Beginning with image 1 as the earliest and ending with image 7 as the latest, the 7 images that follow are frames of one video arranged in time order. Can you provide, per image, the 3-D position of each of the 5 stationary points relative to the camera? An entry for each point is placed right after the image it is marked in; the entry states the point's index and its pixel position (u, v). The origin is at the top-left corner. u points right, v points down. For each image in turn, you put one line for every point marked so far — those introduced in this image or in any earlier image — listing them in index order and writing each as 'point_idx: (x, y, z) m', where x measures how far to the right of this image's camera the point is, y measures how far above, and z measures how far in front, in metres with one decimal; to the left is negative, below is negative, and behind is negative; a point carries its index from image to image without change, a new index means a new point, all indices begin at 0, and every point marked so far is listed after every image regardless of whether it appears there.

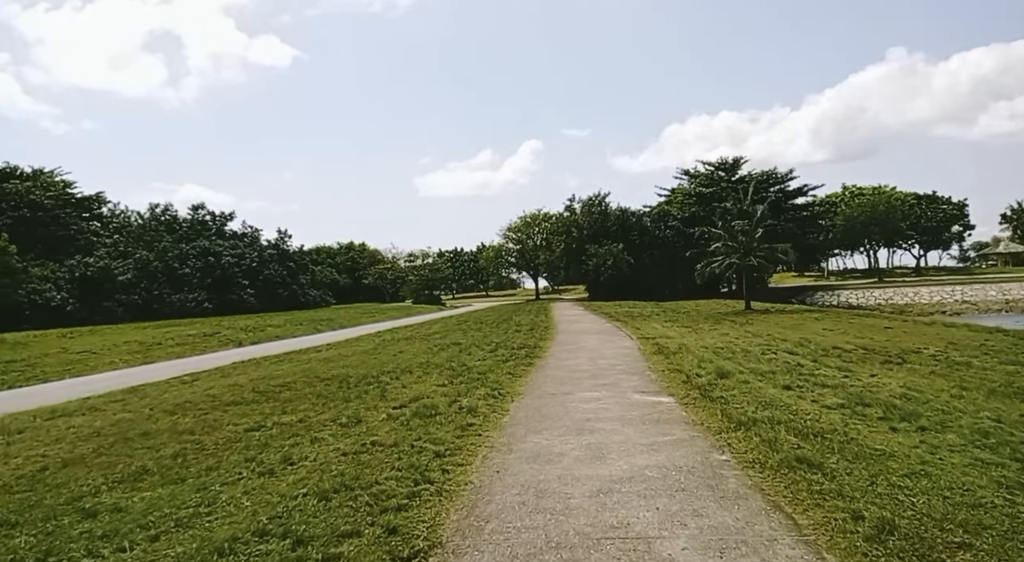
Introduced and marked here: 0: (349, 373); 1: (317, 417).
0: (-3.3, -1.9, +12.6) m
1: (-2.5, -1.7, +8.0) m
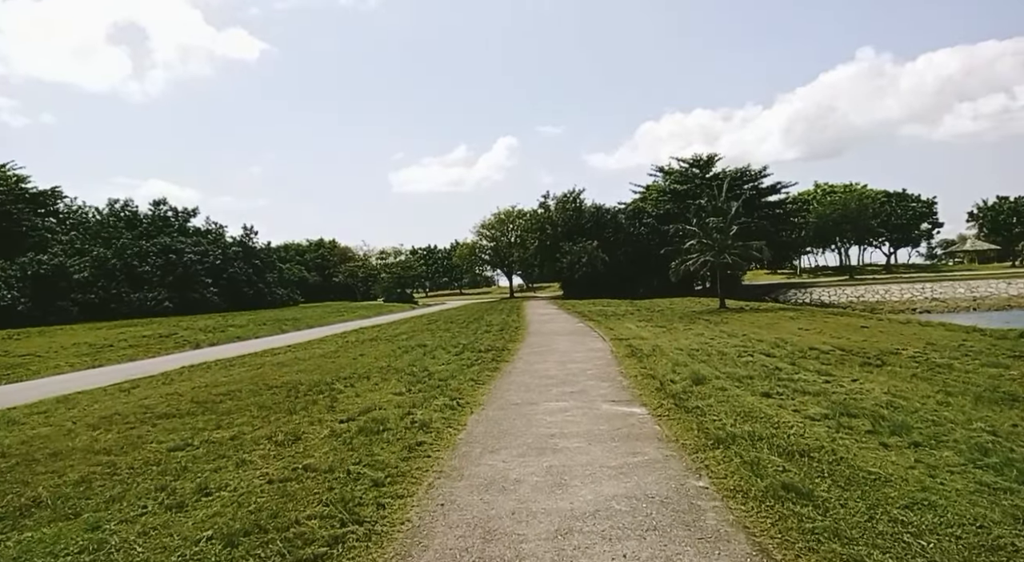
0: (-3.9, -1.9, +11.8) m
1: (-3.0, -1.7, +7.2) m
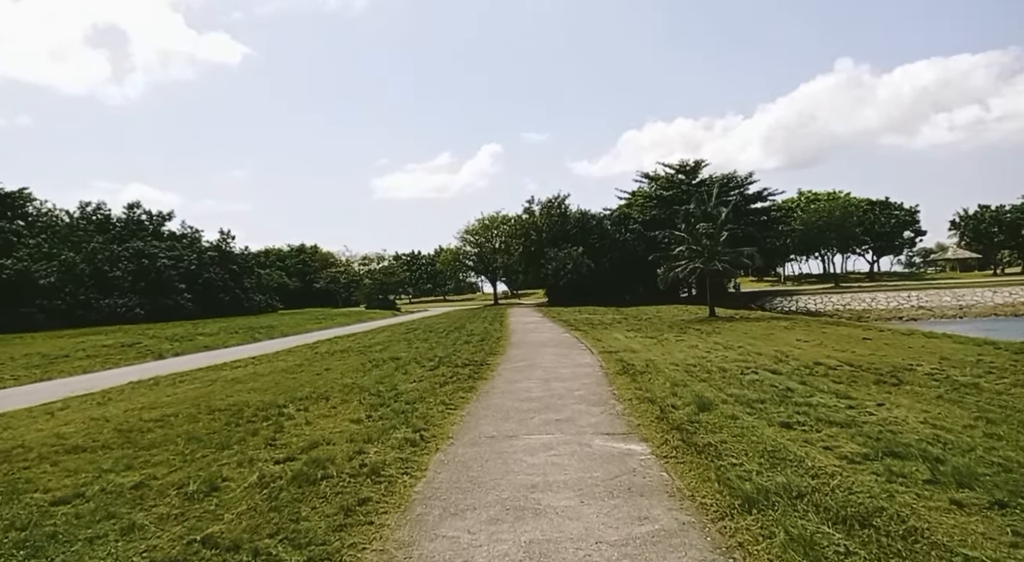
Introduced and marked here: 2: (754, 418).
0: (-4.3, -2.0, +10.4) m
1: (-3.2, -1.8, +5.8) m
2: (+2.7, -1.6, +7.2) m
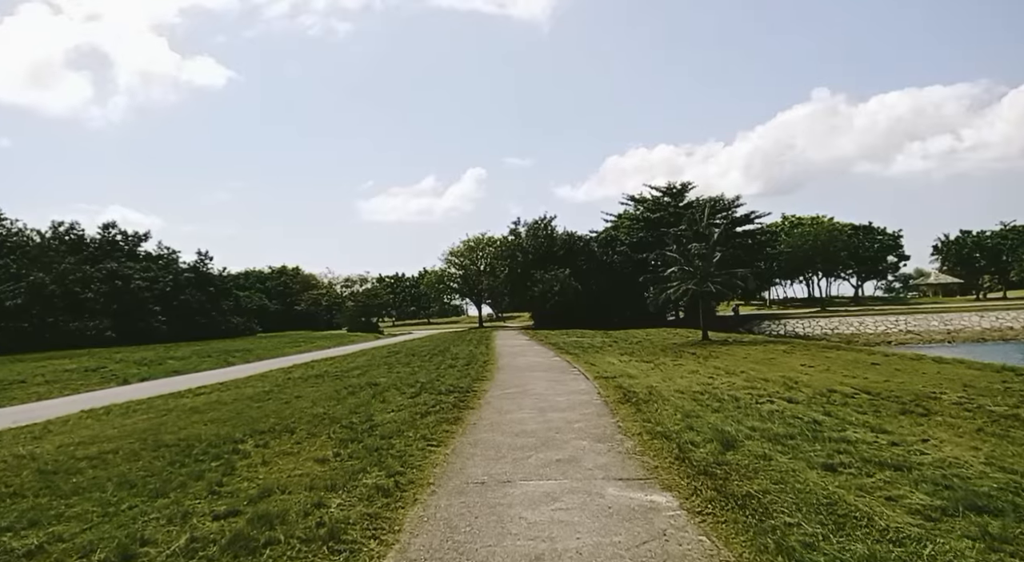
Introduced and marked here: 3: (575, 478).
0: (-4.4, -2.2, +9.1) m
1: (-3.2, -1.9, +4.6) m
2: (+2.7, -1.7, +6.1) m
3: (+0.6, -1.8, +5.7) m
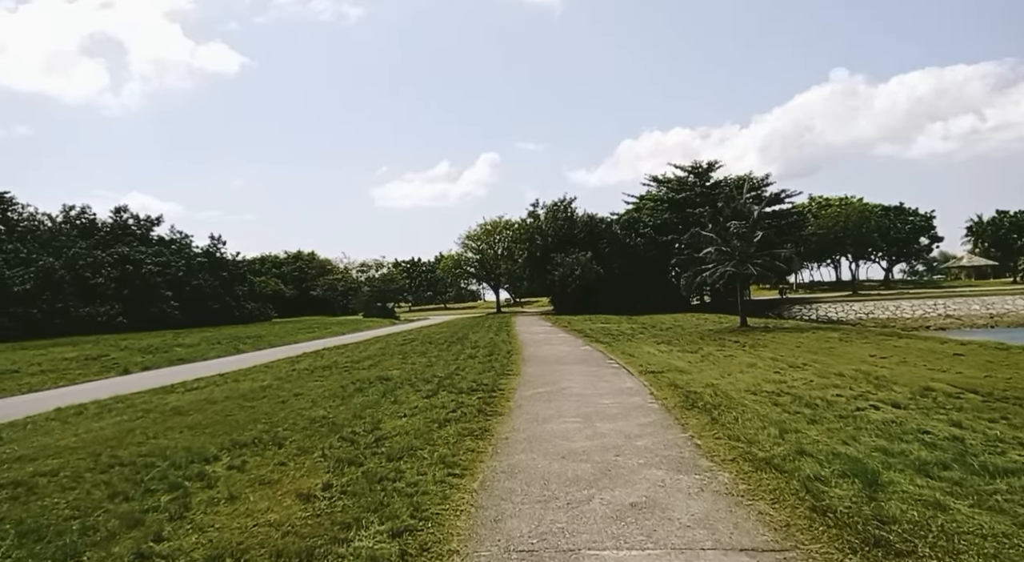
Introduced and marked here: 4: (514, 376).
0: (-4.0, -2.0, +7.4) m
1: (-2.9, -1.8, +2.8) m
2: (+3.1, -1.5, +4.2) m
3: (+0.9, -1.6, +3.8) m
4: (0.0, -1.8, +12.2) m
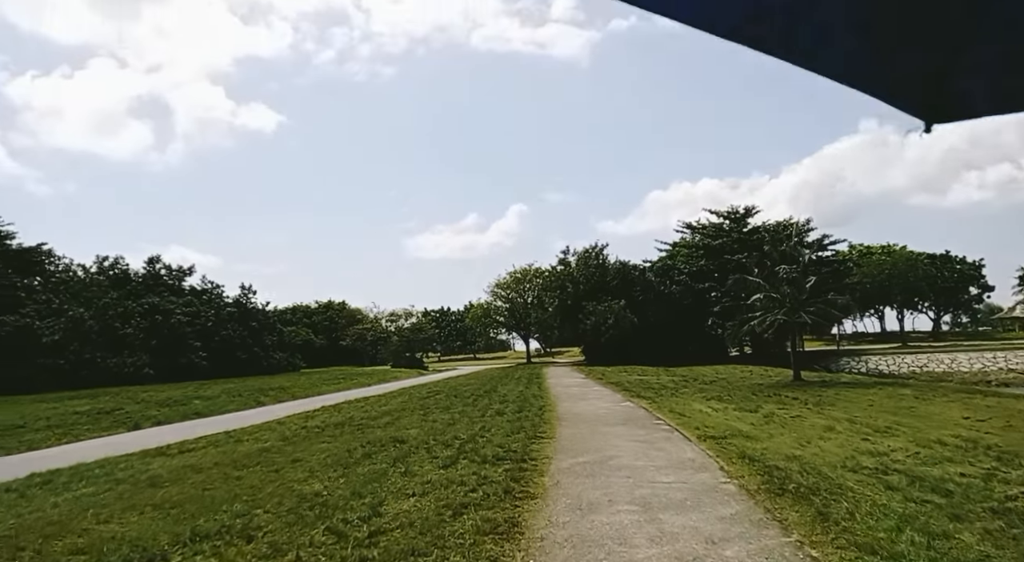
0: (-3.6, -2.4, +5.8) m
1: (-2.8, -1.8, +1.2) m
2: (+3.2, -1.6, +2.3) m
3: (+1.1, -1.7, +2.0) m
4: (+0.6, -2.6, +10.4) m
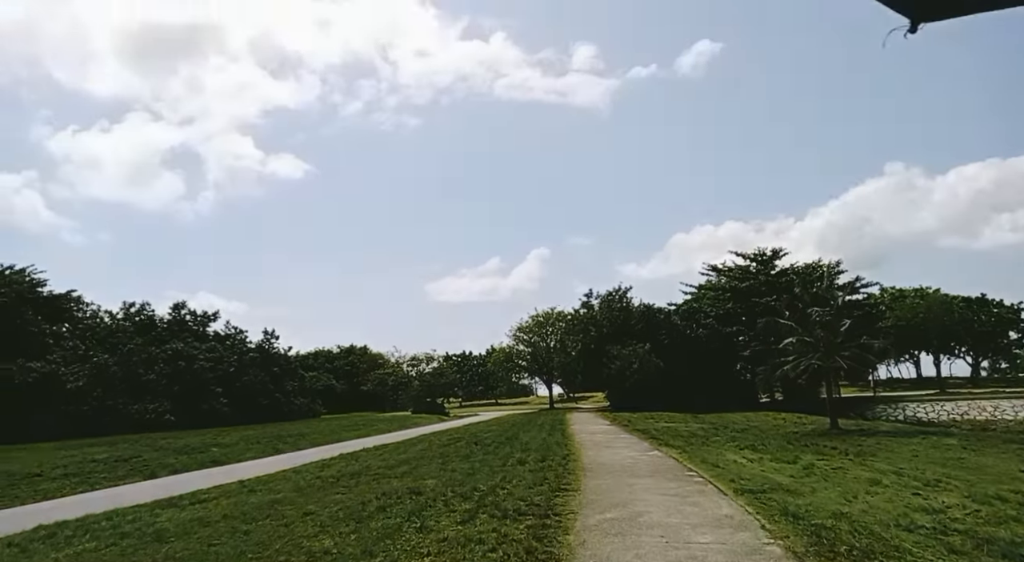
0: (-3.4, -2.8, +5.4) m
1: (-2.8, -1.9, +0.8) m
2: (+3.3, -1.7, +1.7) m
3: (+1.1, -1.8, +1.5) m
4: (+0.9, -3.3, +9.8) m
